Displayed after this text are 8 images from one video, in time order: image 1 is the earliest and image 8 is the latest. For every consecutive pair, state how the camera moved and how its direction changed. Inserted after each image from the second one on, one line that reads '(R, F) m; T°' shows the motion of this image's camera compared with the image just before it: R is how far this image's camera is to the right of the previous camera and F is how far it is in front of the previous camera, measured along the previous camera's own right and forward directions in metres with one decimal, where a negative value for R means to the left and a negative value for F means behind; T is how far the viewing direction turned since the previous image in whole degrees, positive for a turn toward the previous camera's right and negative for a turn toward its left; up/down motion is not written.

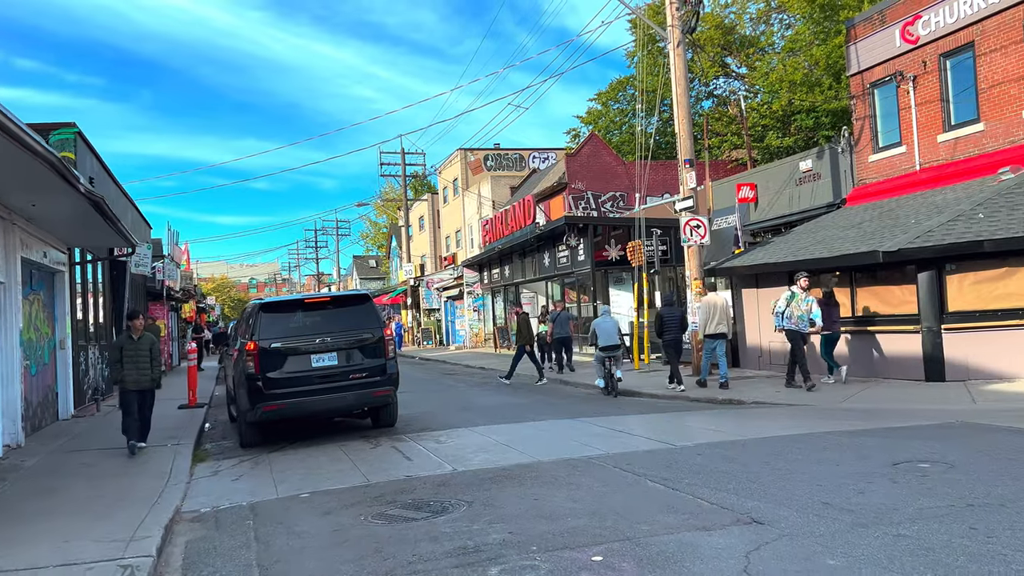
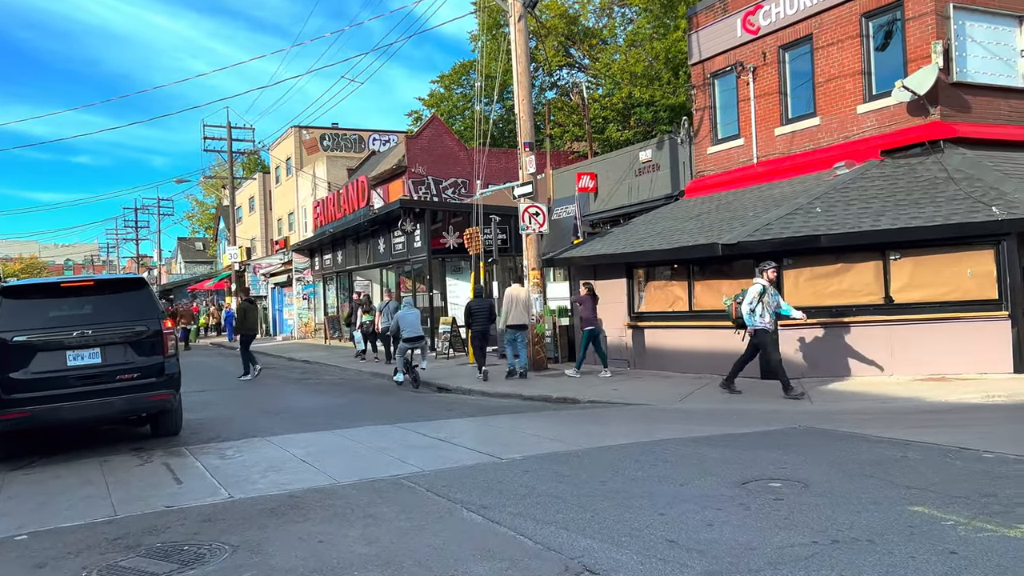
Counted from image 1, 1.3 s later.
(+0.3, +1.1) m; +10°
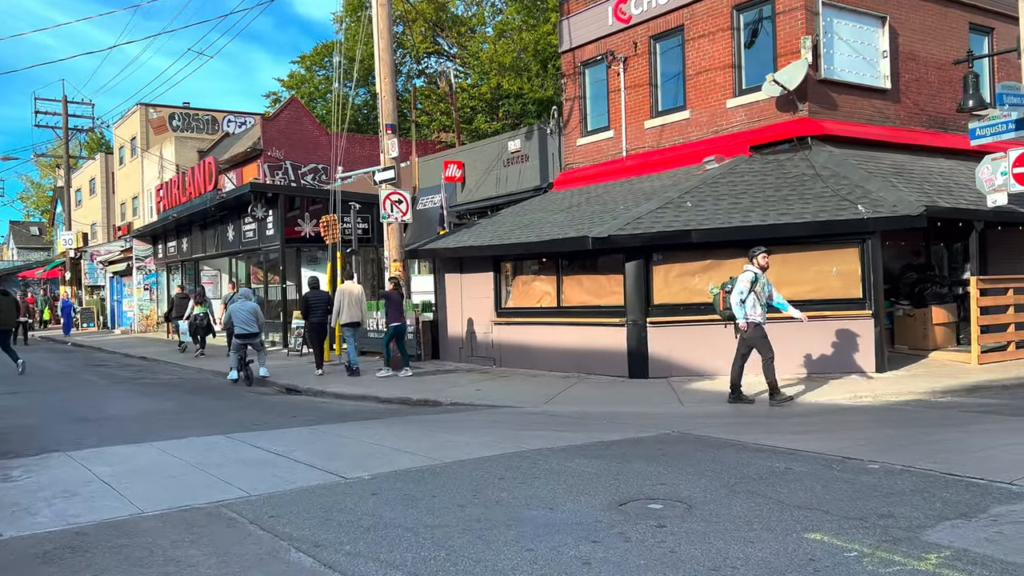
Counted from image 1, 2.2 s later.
(+0.1, +0.8) m; +9°
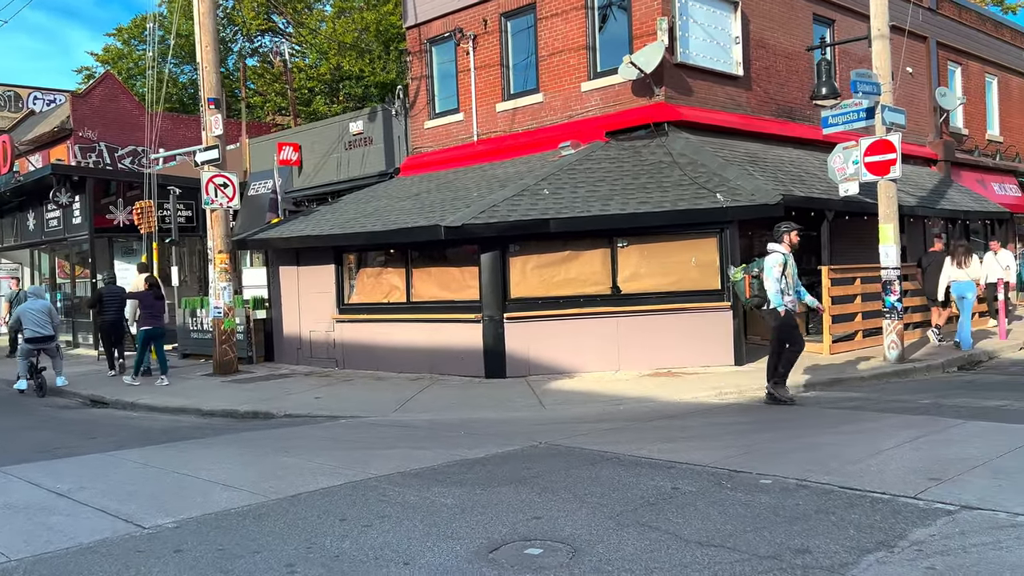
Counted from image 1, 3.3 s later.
(0.0, +0.9) m; +10°
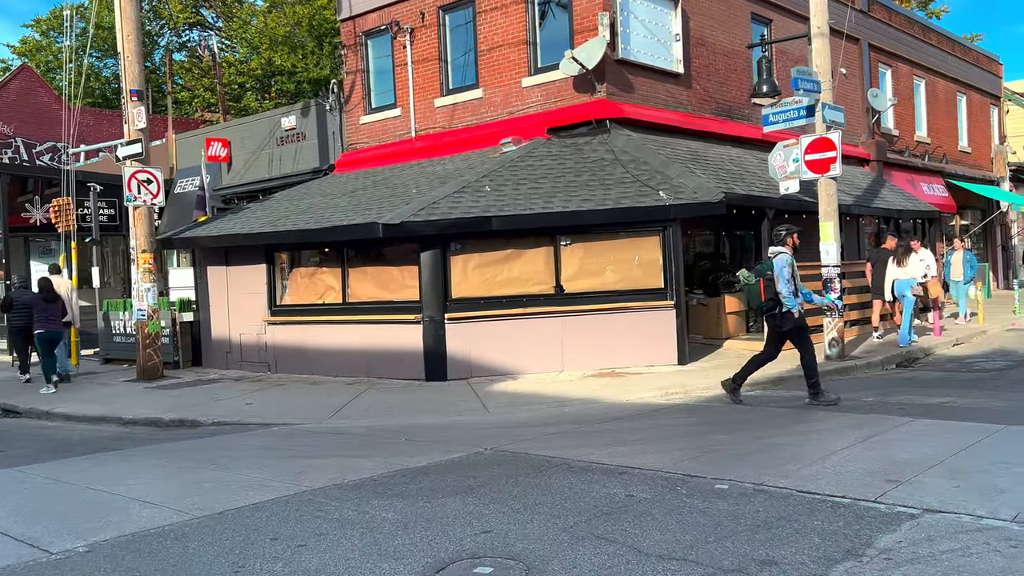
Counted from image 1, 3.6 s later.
(0.0, +0.3) m; +4°
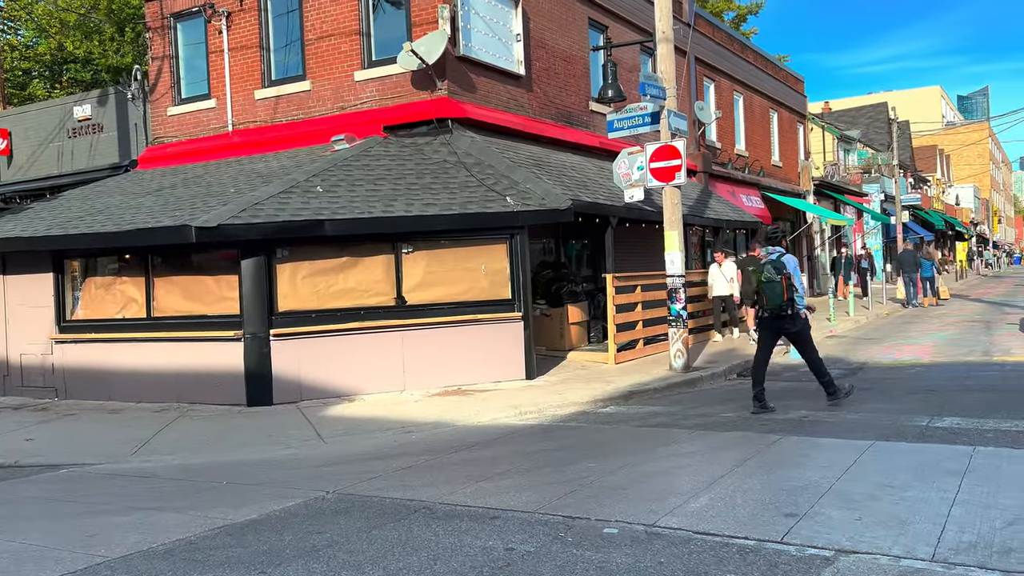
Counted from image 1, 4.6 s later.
(-0.2, +0.8) m; +12°
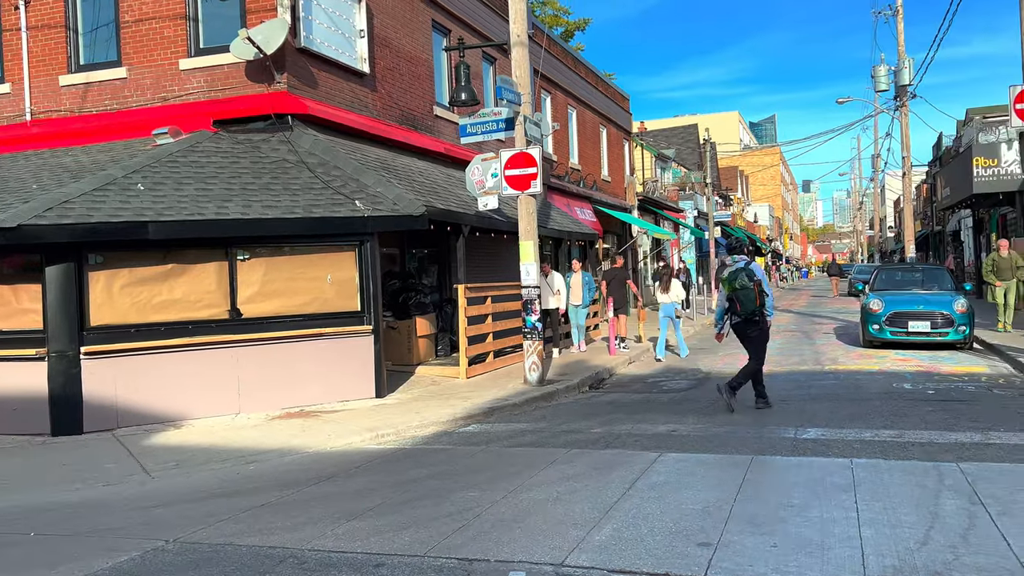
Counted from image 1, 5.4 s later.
(-0.3, +0.6) m; +12°
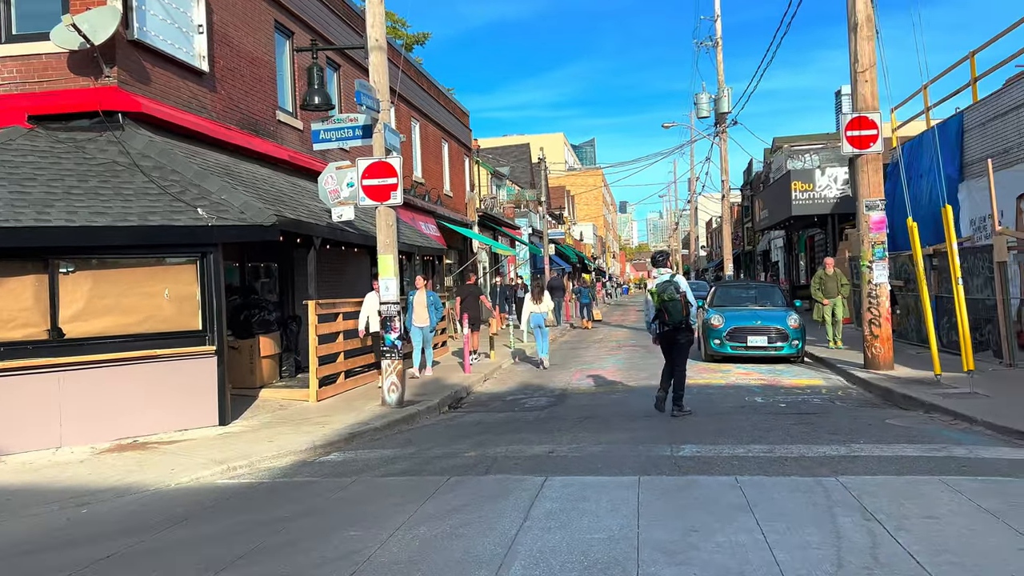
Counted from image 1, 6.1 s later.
(-0.3, +0.4) m; +11°
